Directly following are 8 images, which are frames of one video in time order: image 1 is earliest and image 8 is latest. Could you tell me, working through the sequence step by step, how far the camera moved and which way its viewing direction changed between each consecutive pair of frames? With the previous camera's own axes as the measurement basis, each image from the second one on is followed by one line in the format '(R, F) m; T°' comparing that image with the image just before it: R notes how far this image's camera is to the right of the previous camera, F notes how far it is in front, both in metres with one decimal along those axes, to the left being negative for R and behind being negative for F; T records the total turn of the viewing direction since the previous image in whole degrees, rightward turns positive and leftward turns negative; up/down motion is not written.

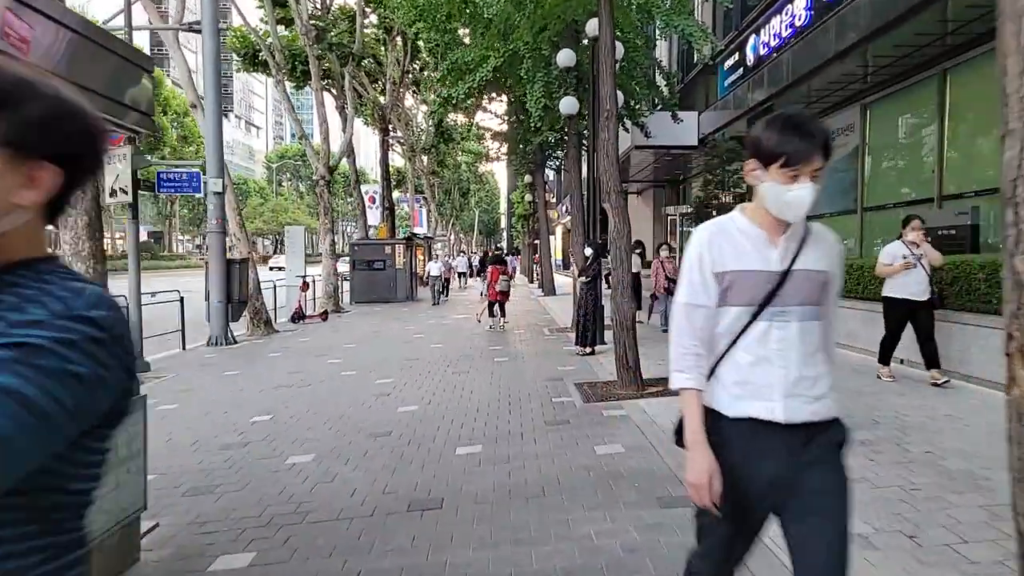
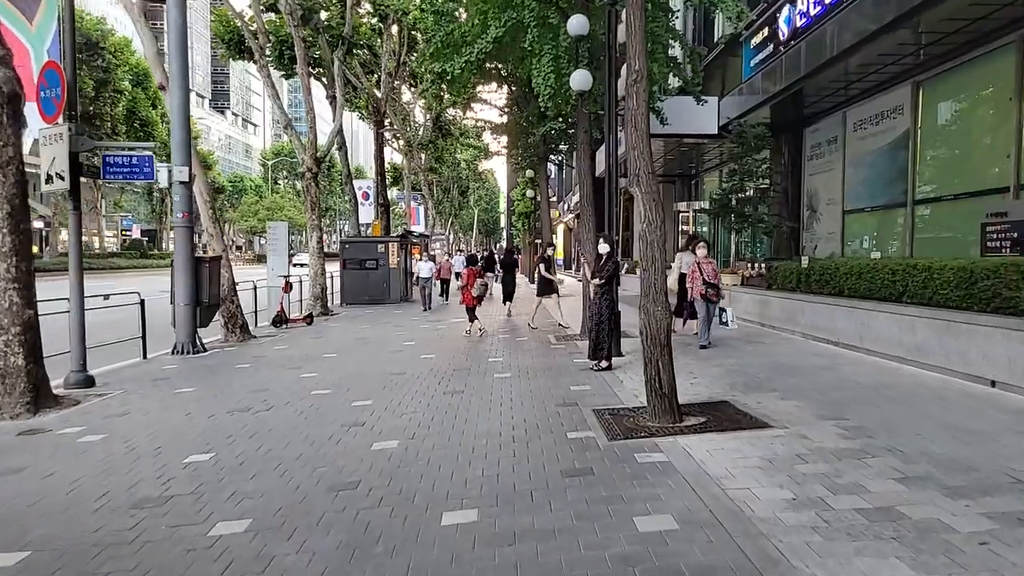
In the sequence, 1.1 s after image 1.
(-0.1, +1.8) m; 0°
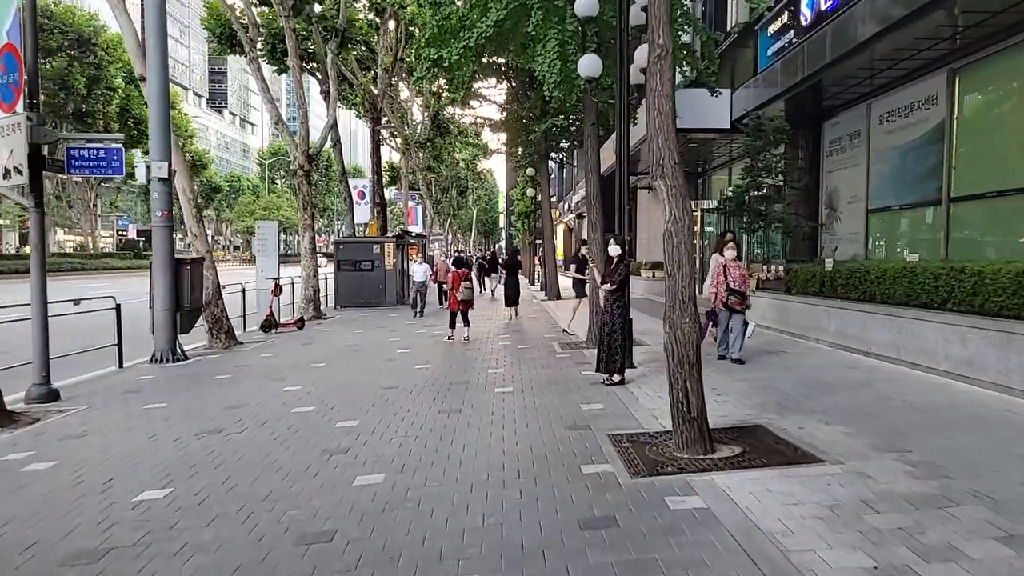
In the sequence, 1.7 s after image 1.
(-0.1, +0.9) m; 0°
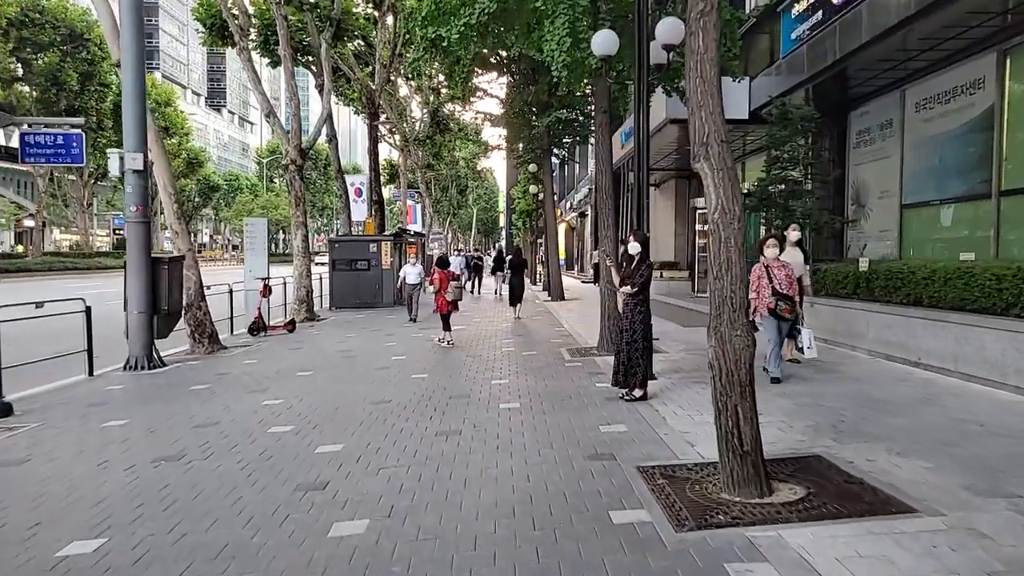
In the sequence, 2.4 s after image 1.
(-0.1, +1.1) m; 0°
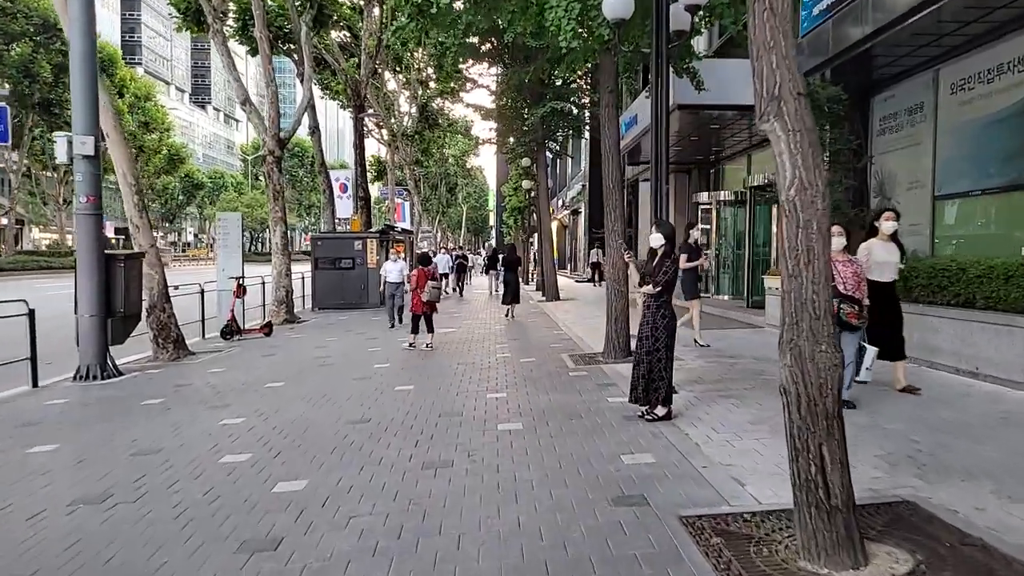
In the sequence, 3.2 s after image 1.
(-0.1, +1.3) m; +1°
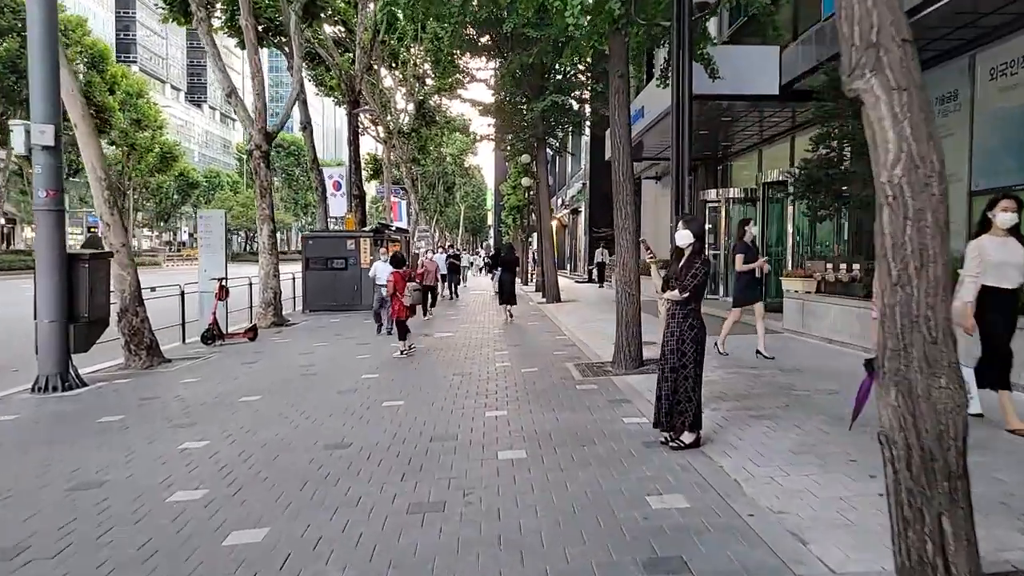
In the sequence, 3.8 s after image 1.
(-0.1, +1.0) m; 0°
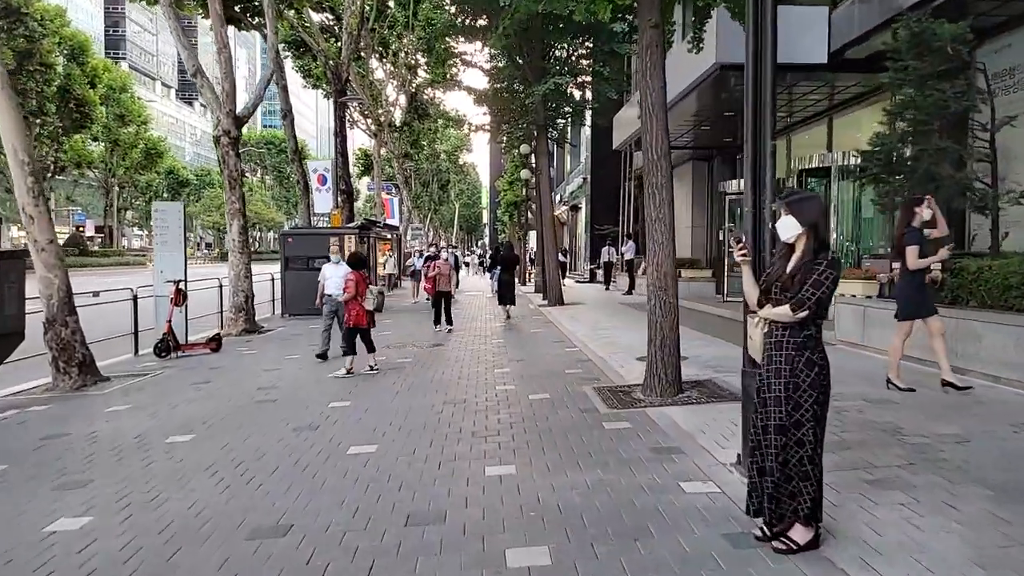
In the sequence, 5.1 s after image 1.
(-0.1, +2.1) m; 0°
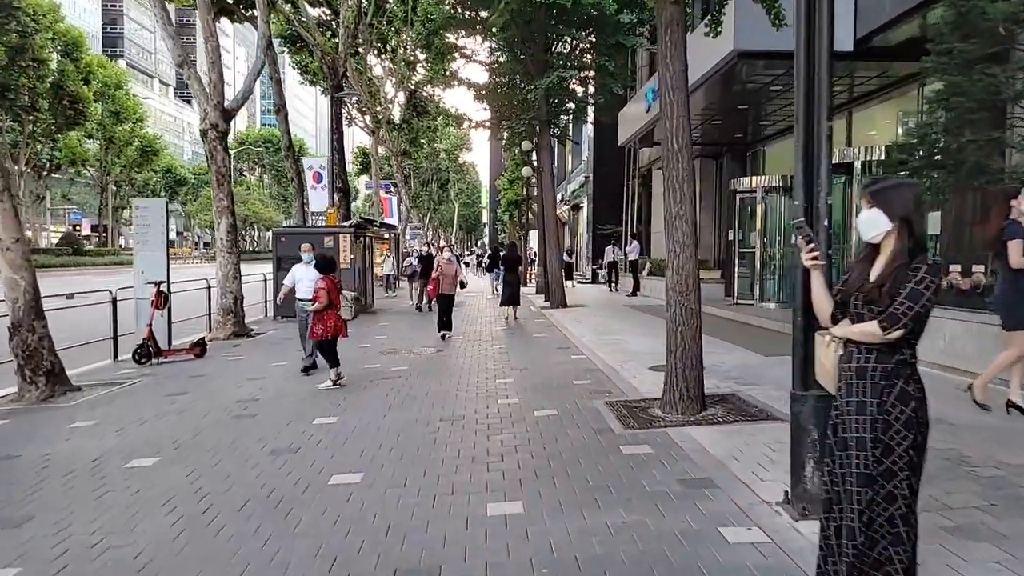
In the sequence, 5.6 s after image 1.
(-0.1, +0.8) m; 0°
